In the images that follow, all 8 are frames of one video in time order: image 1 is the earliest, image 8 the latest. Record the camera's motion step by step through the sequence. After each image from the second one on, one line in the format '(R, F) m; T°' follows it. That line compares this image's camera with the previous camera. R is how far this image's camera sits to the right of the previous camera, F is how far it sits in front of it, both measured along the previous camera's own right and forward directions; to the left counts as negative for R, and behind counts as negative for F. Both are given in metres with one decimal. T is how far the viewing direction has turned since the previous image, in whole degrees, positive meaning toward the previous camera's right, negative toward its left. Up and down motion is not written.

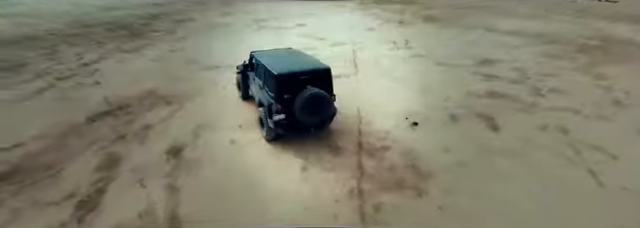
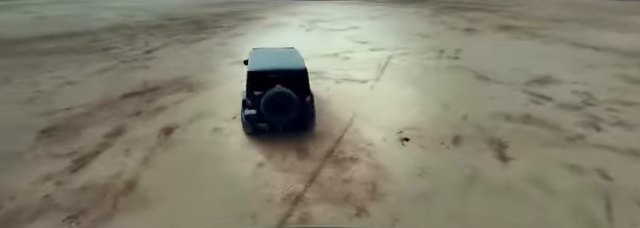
(+1.9, +0.4) m; -14°
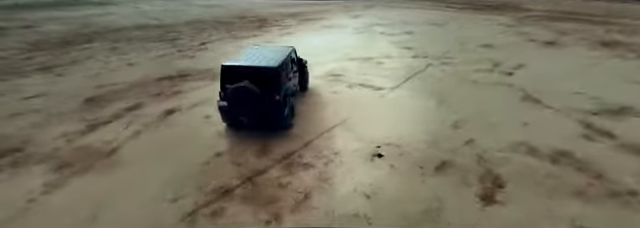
(+2.1, +0.5) m; -15°
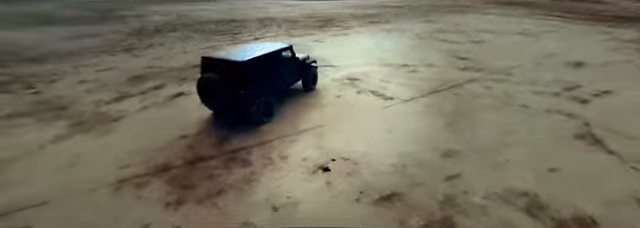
(+2.3, +0.7) m; -17°
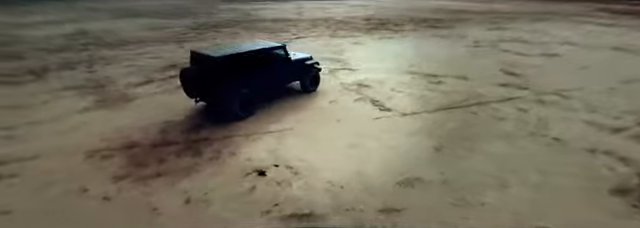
(+2.1, +0.6) m; -15°
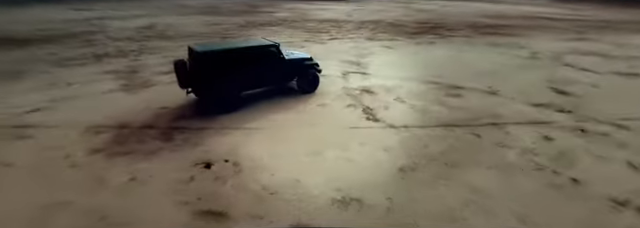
(+1.8, +0.4) m; -13°
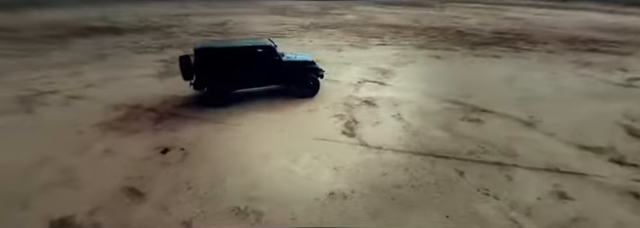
(+2.2, +0.6) m; -16°
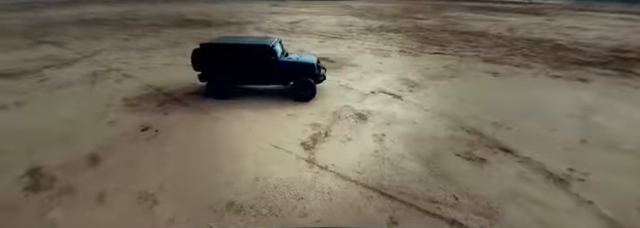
(+2.3, +0.9) m; -18°
